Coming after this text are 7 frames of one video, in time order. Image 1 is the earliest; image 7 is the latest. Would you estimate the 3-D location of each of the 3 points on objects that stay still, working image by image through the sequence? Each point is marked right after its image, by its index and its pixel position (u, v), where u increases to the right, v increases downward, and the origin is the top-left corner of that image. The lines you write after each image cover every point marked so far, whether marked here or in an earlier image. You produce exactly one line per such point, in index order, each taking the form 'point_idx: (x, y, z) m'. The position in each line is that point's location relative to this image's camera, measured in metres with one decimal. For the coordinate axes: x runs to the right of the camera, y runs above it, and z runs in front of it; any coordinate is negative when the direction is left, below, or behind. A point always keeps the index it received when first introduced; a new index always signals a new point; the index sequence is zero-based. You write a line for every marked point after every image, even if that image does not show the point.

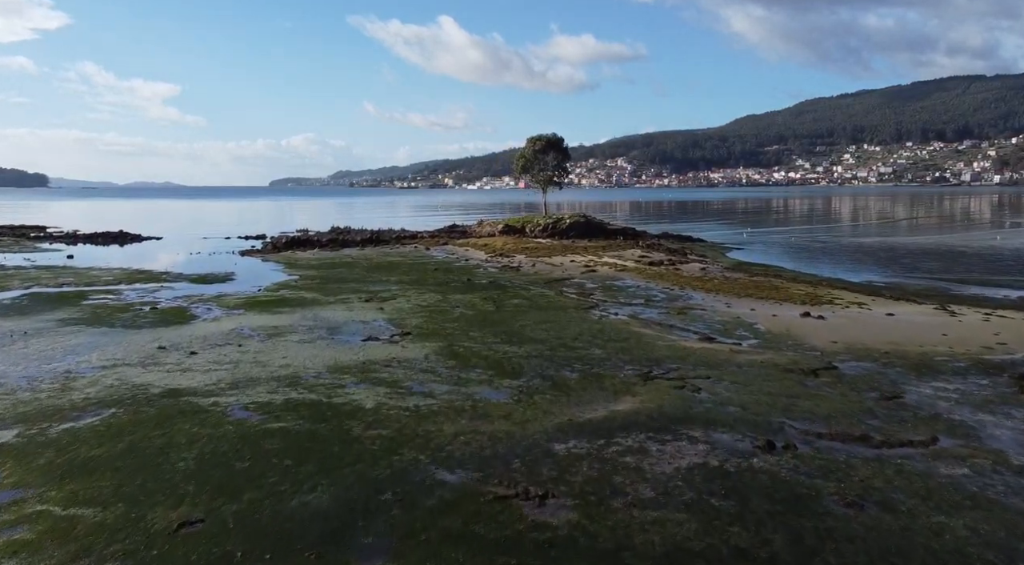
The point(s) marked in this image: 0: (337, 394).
0: (-3.5, -2.2, +14.7) m
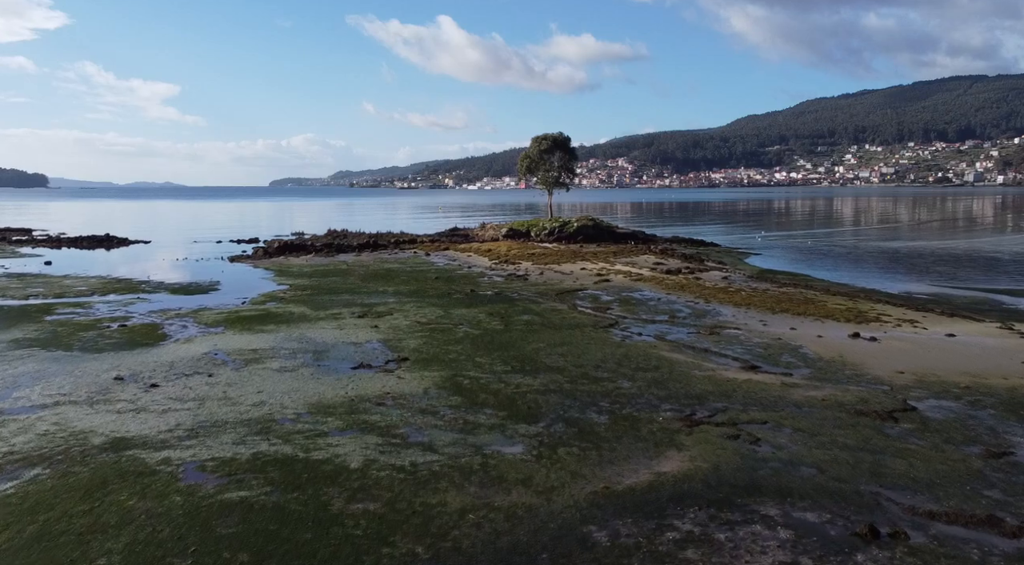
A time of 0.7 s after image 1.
0: (-3.2, -2.7, +12.1) m
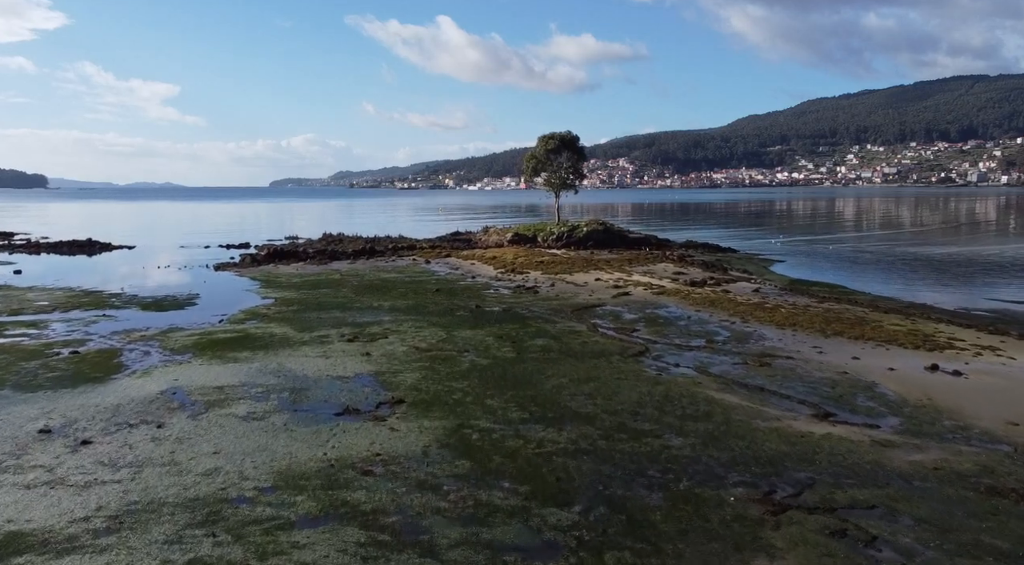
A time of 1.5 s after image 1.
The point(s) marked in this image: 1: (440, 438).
0: (-2.8, -3.2, +9.0) m
1: (-1.2, -2.7, +12.9) m
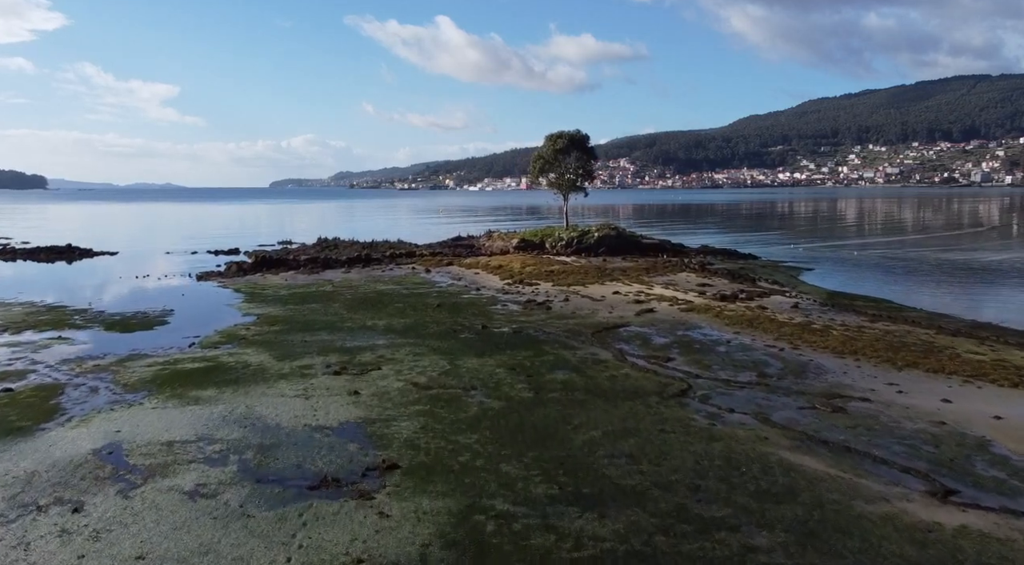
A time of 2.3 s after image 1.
0: (-2.5, -3.7, +5.8) m
1: (-0.9, -3.2, +9.7) m
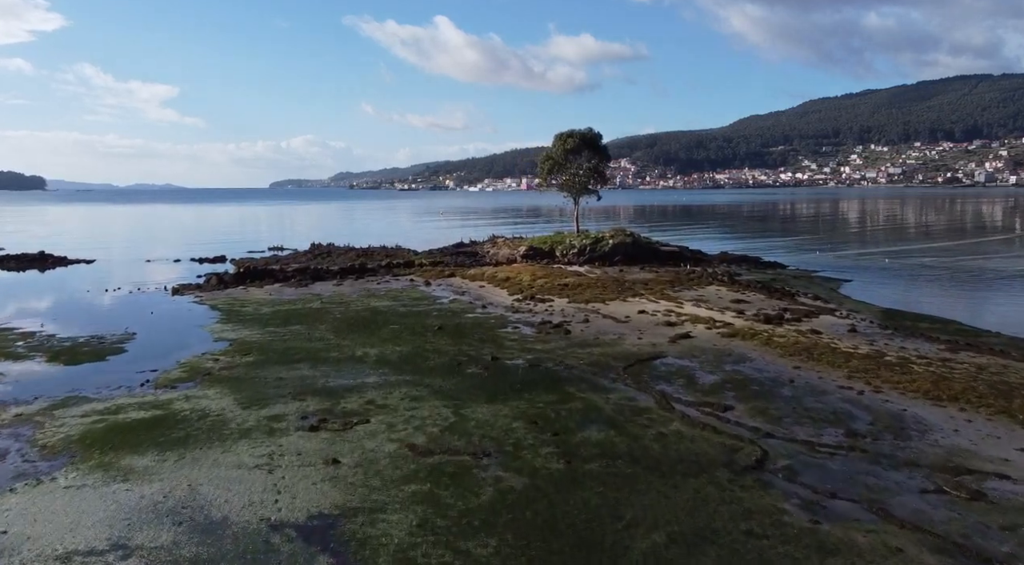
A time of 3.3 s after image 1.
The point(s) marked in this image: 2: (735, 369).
0: (-2.1, -4.3, +2.1) m
1: (-0.5, -3.9, +6.0) m
2: (+5.6, -2.1, +18.6) m
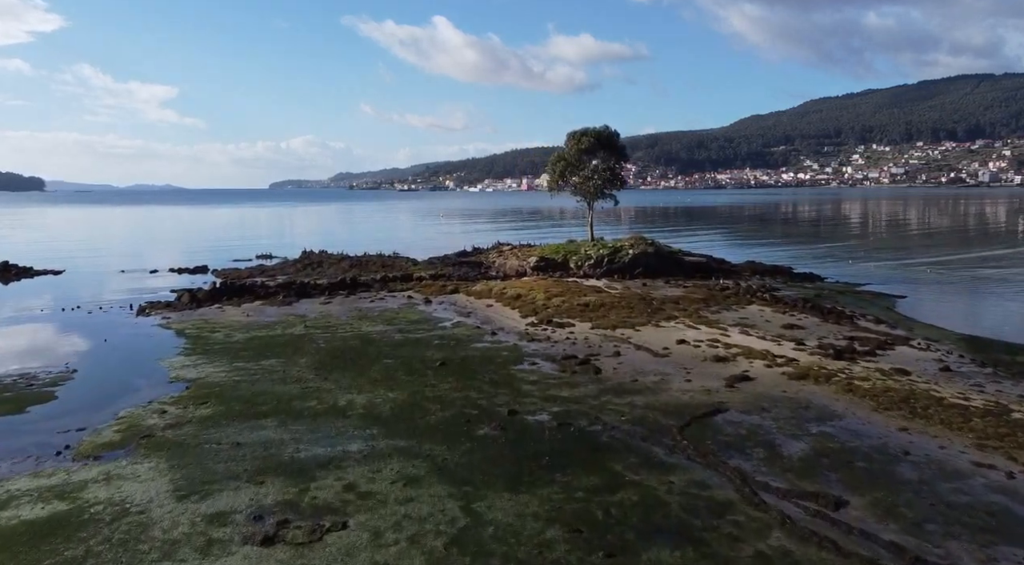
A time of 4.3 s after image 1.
0: (-1.6, -5.1, -2.1) m
1: (0.0, -4.6, +1.8) m
2: (+6.0, -2.9, +14.4) m
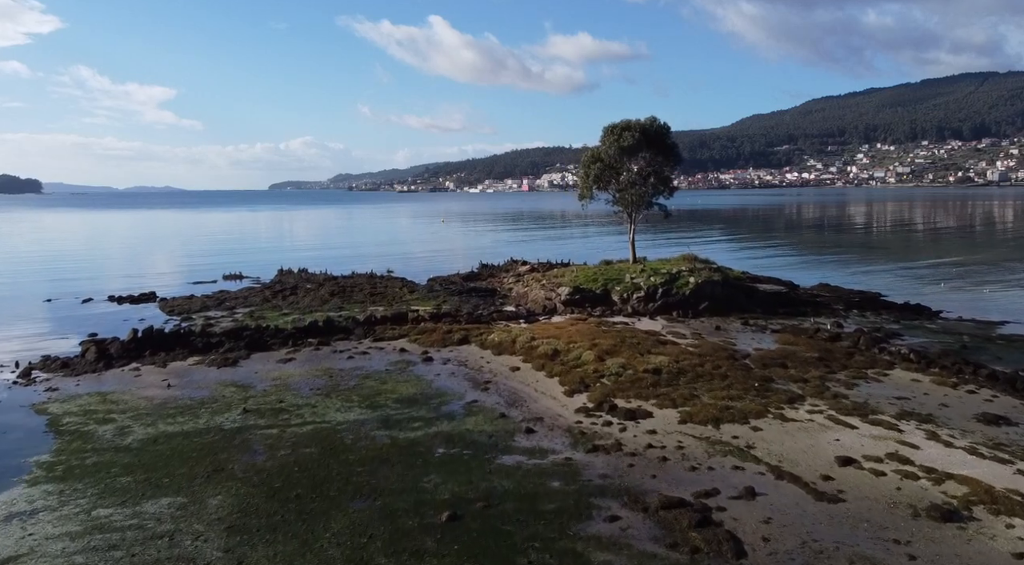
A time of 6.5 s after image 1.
0: (-0.5, -6.6, -11.1) m
1: (+1.0, -6.1, -7.1) m
2: (+7.0, -4.3, +5.5) m
